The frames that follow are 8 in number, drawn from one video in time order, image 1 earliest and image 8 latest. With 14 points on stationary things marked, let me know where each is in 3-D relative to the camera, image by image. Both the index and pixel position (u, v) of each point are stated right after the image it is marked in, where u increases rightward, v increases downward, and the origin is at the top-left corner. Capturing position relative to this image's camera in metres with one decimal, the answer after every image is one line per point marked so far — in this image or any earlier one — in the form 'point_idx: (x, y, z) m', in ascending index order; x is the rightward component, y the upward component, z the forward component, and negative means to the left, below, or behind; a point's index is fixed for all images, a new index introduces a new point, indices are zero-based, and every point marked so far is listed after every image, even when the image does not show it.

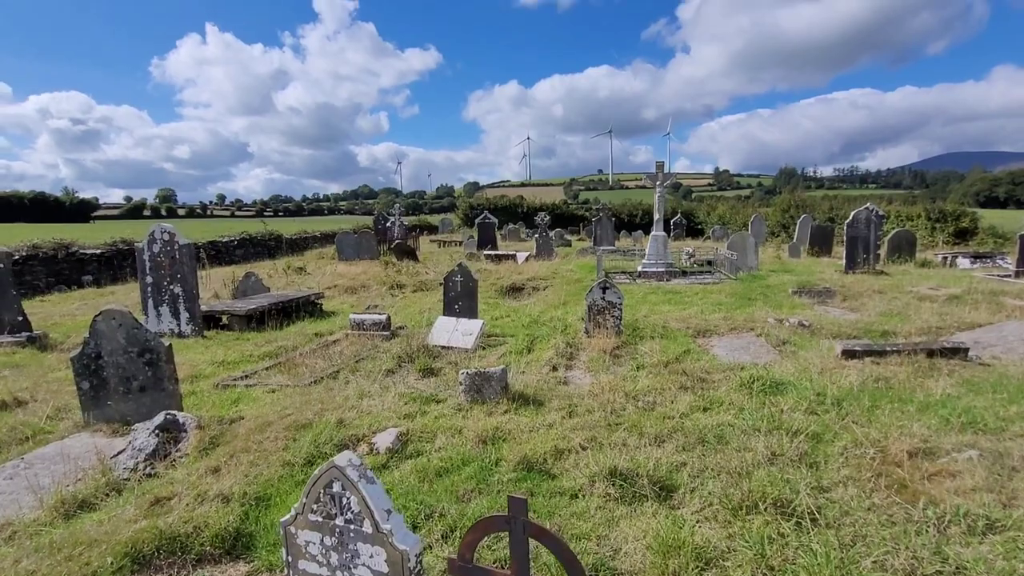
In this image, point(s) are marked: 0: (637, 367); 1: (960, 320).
0: (+1.4, -0.9, +6.2) m
1: (+6.7, -0.5, +8.3) m
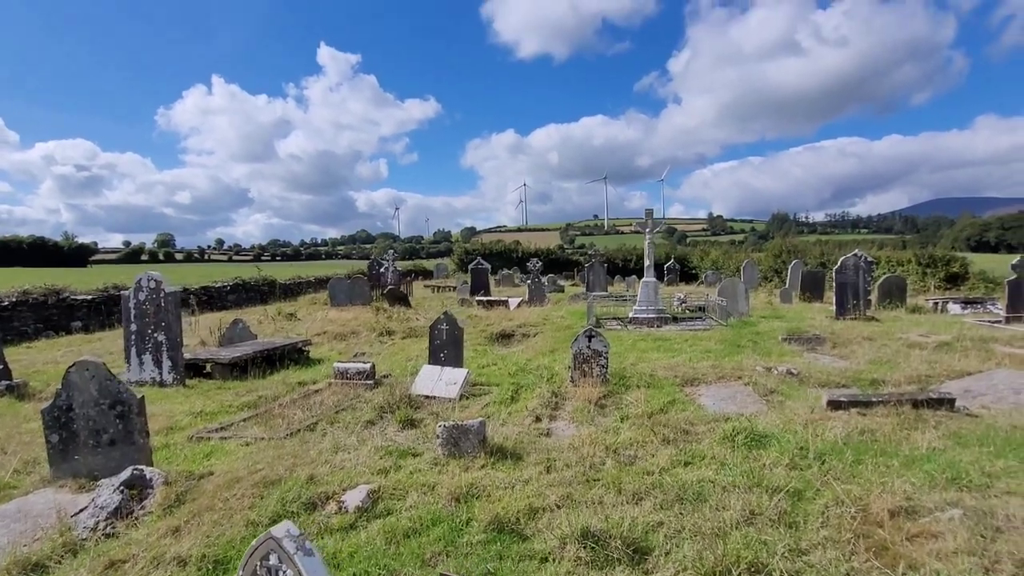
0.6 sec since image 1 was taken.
0: (+1.2, -1.4, +6.1) m
1: (+6.5, -1.2, +8.3) m
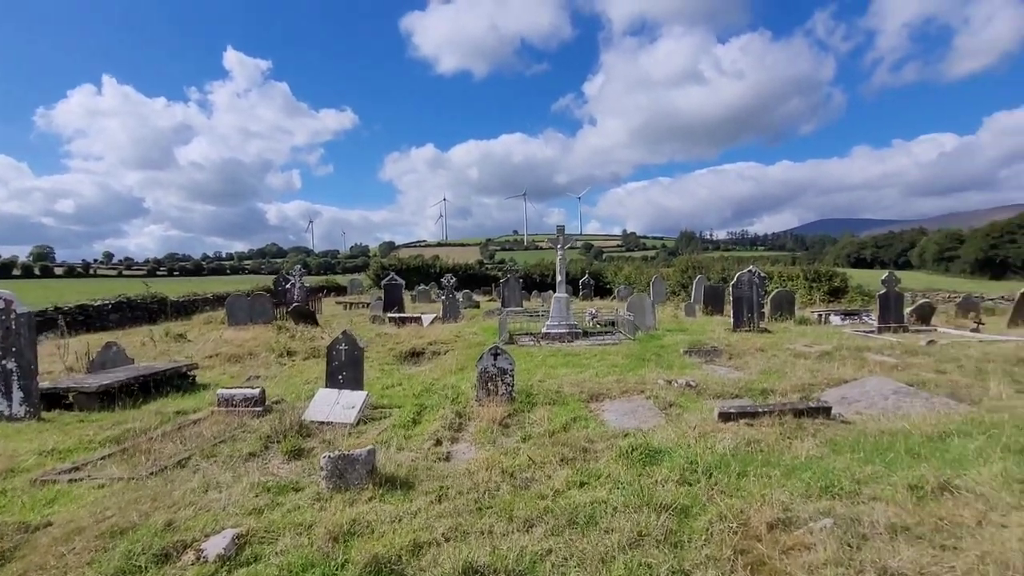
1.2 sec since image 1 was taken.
0: (+0.1, -1.6, +6.0) m
1: (+5.1, -1.4, +8.9) m
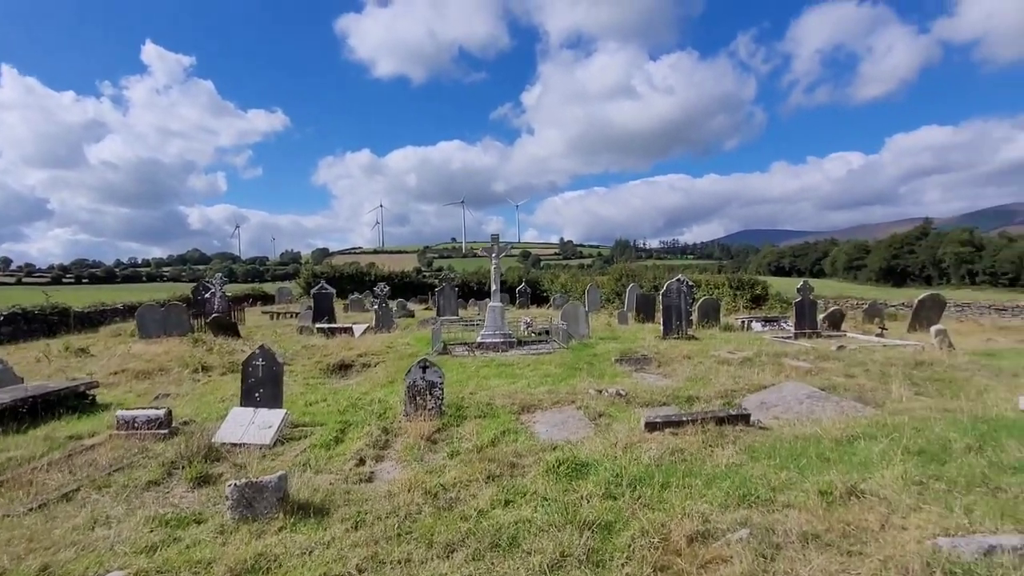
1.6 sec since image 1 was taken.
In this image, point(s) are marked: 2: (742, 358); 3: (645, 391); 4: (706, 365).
0: (-0.6, -1.8, +5.8) m
1: (+4.0, -1.6, +9.2) m
2: (+4.9, -1.5, +11.8) m
3: (+2.1, -1.7, +8.9) m
4: (+3.8, -1.5, +10.9) m
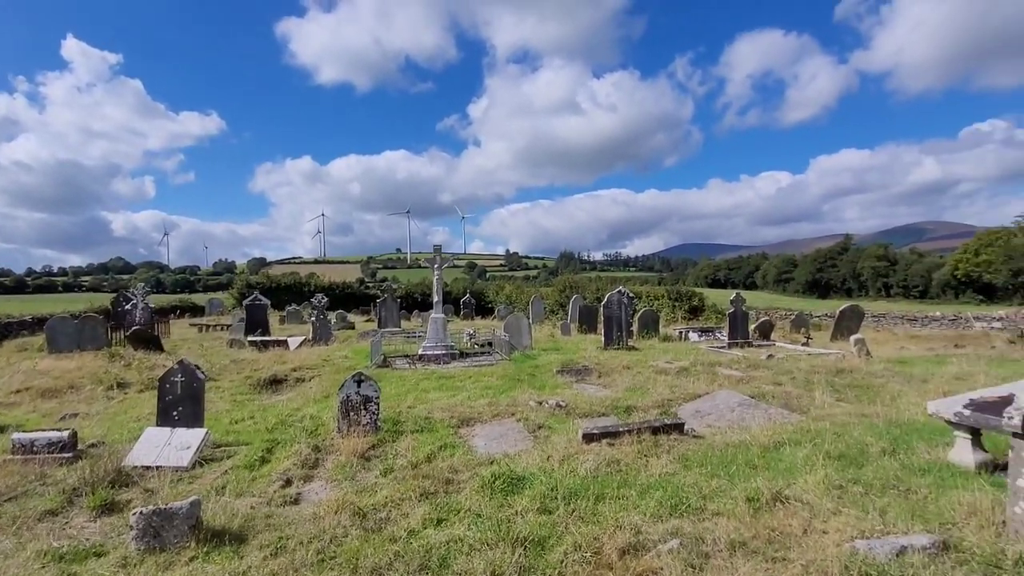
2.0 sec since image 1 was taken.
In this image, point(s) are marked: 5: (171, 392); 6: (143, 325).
0: (-1.3, -1.9, +5.6) m
1: (+3.0, -1.8, +9.4) m
2: (+3.6, -1.7, +12.1) m
3: (+1.2, -1.8, +8.9) m
4: (+2.7, -1.8, +11.1) m
5: (-4.1, -1.3, +6.7) m
6: (-12.8, -1.3, +19.2) m
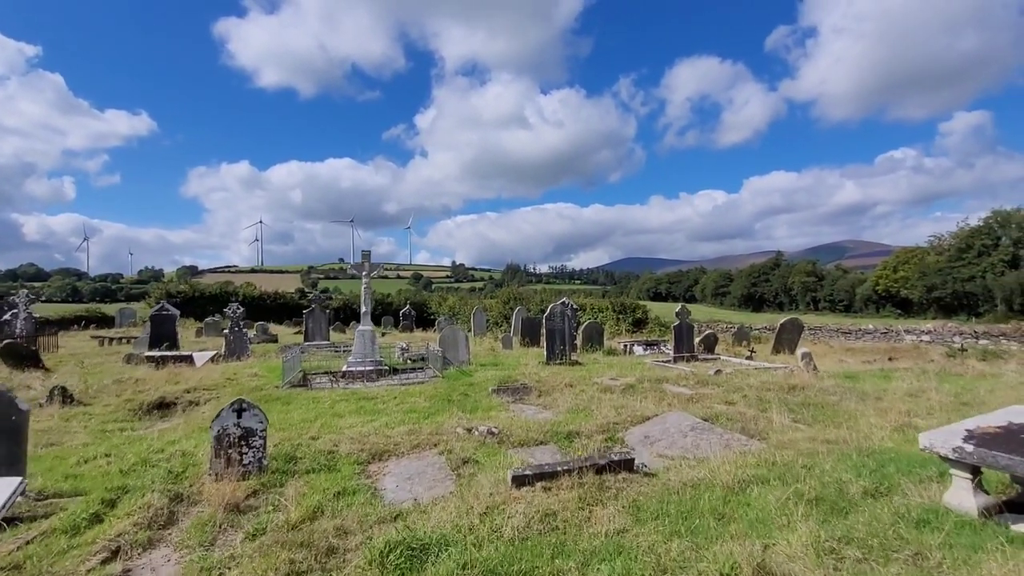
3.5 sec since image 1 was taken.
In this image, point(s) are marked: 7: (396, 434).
0: (-2.0, -1.9, +4.3) m
1: (+1.9, -1.9, +8.5) m
2: (+2.3, -2.0, +11.2) m
3: (+0.1, -2.0, +7.8) m
4: (+1.4, -1.9, +10.2) m
5: (-5.0, -1.3, +5.1) m
6: (-14.8, -1.5, +16.7) m
7: (-1.5, -1.9, +7.3) m
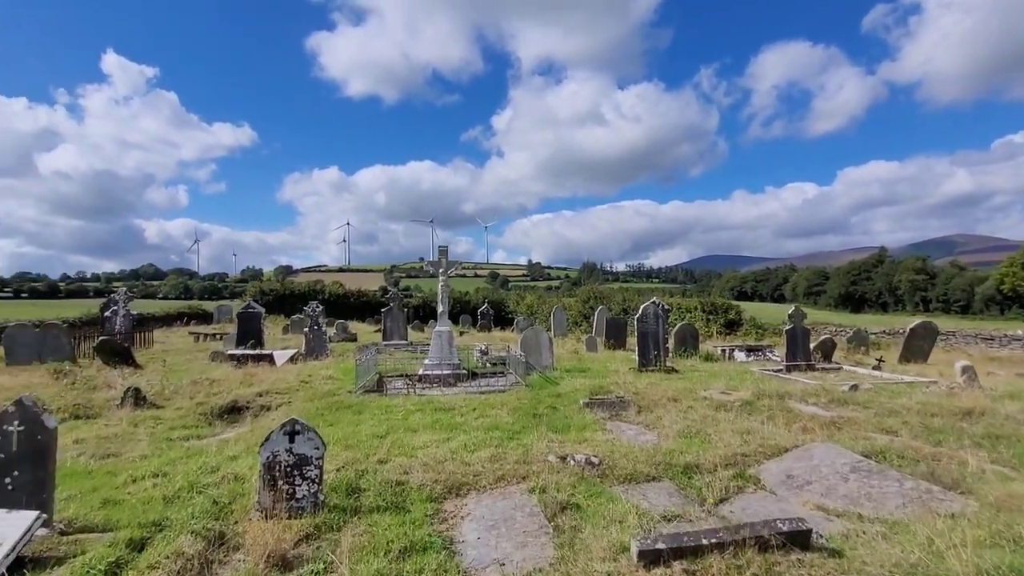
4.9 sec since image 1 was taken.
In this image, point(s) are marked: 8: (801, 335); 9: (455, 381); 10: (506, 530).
0: (-1.3, -1.9, +3.2) m
1: (+3.1, -1.9, +6.9) m
2: (+3.9, -1.9, +9.5) m
3: (+1.3, -1.9, +6.4) m
4: (+2.9, -1.9, +8.6) m
5: (-4.1, -1.3, +4.5) m
6: (-12.3, -1.4, +17.3) m
7: (-0.4, -1.9, +6.1) m
8: (+7.6, -1.2, +14.4) m
9: (-1.3, -2.0, +12.2) m
10: (0.0, -1.9, +4.4) m
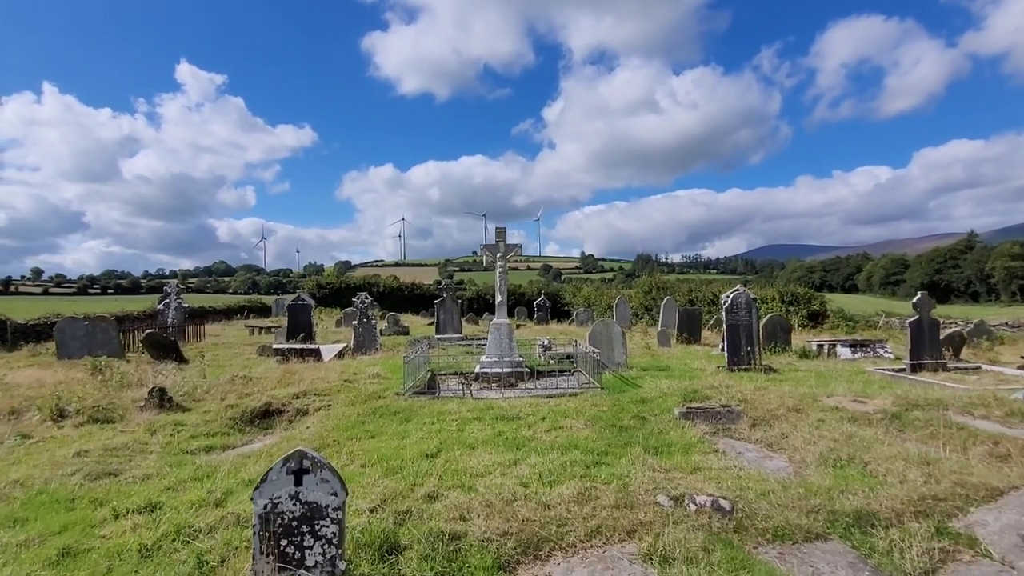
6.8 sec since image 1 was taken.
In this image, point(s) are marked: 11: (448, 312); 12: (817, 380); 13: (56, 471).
0: (-0.8, -1.7, +1.7) m
1: (+3.9, -1.7, +4.9) m
2: (+5.0, -1.7, +7.4) m
3: (+2.1, -1.7, +4.6) m
4: (+3.9, -1.7, +6.6) m
5: (-3.5, -1.1, +3.2) m
6: (-10.4, -1.2, +16.7) m
7: (+0.4, -1.7, +4.5) m
8: (+9.1, -0.9, +12.0) m
9: (+0.1, -1.8, +10.7) m
10: (+0.6, -1.7, +2.8) m
11: (-2.2, -0.8, +19.2) m
12: (+5.5, -1.7, +10.0) m
13: (-4.6, -1.9, +5.6) m
